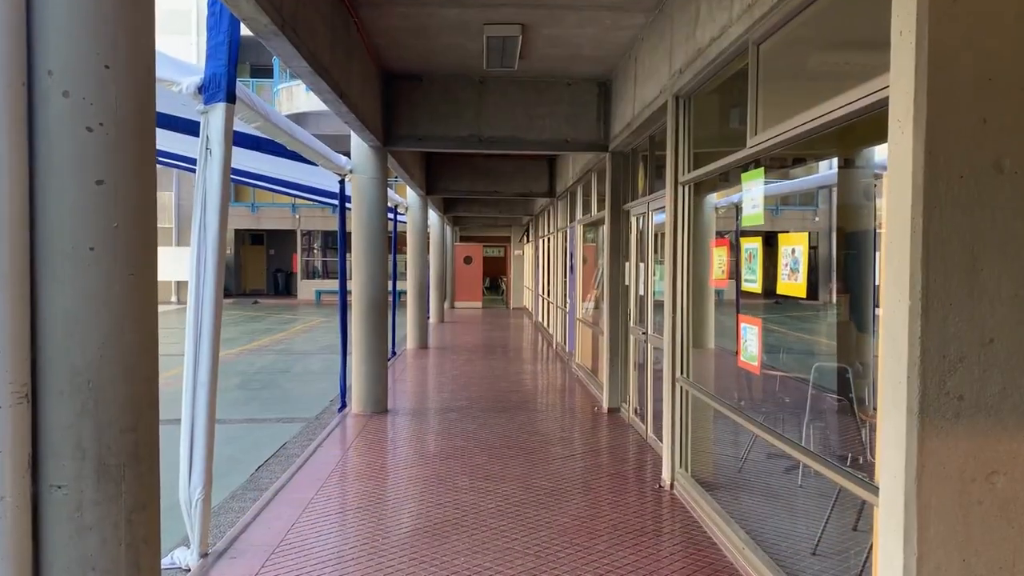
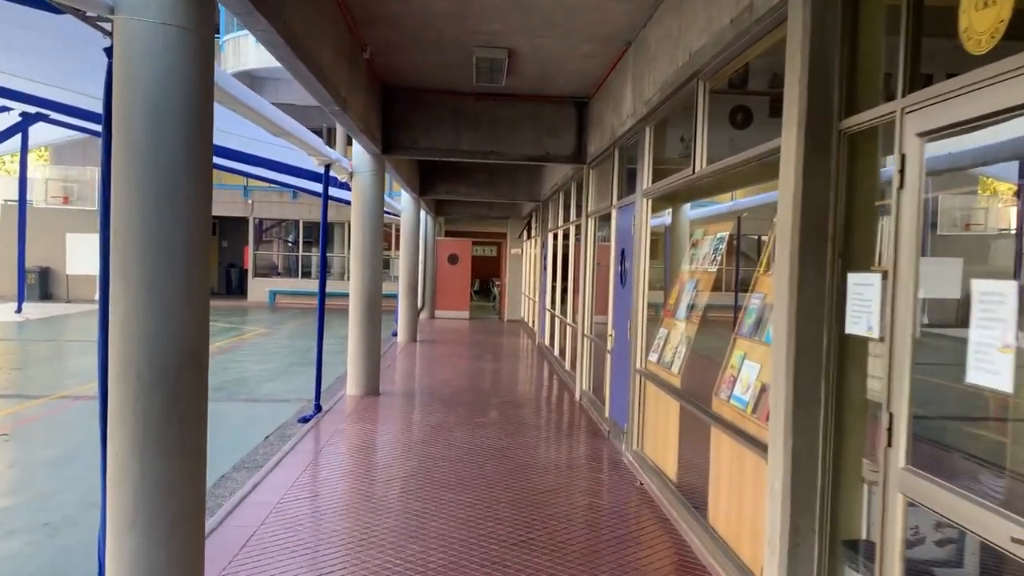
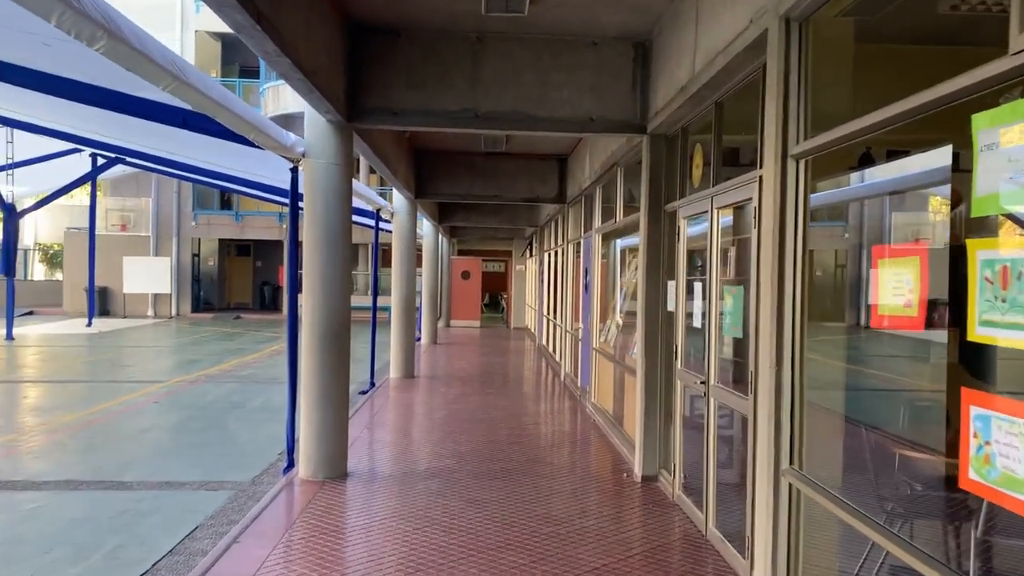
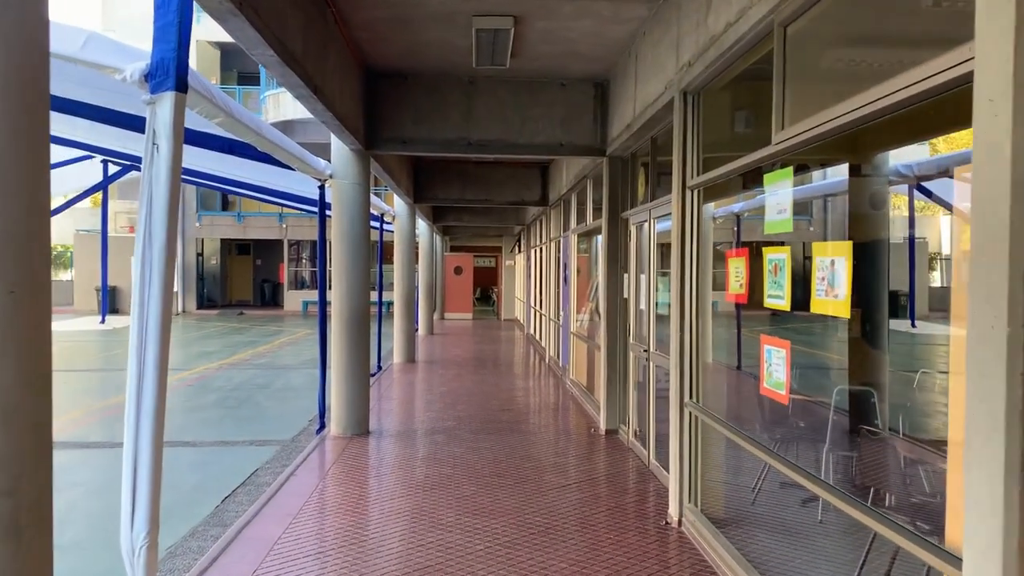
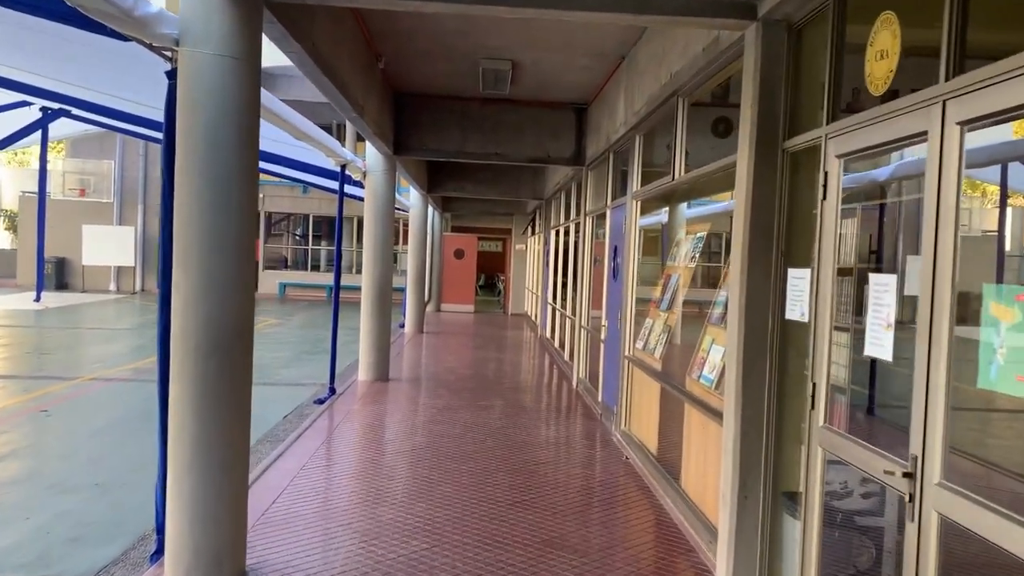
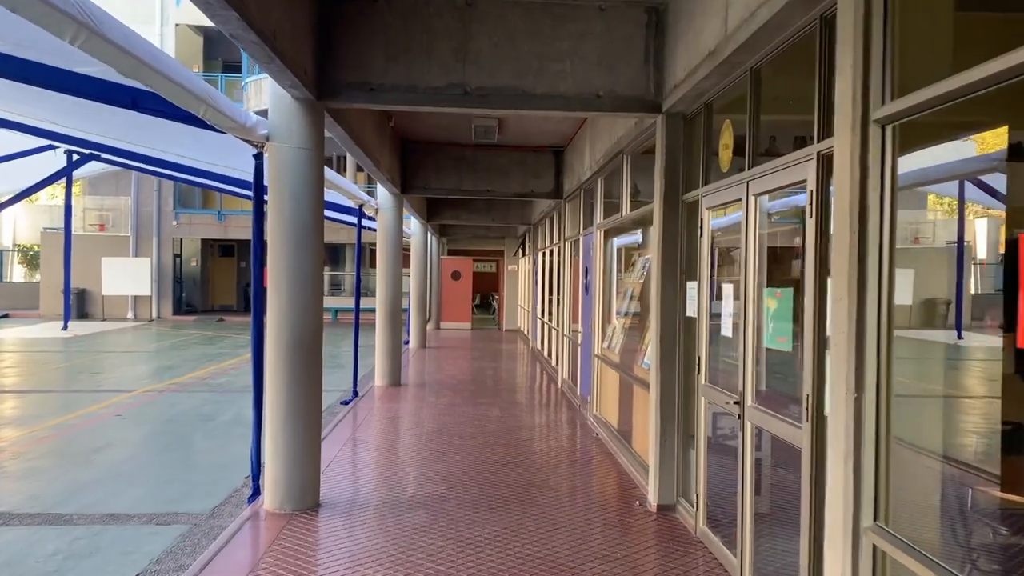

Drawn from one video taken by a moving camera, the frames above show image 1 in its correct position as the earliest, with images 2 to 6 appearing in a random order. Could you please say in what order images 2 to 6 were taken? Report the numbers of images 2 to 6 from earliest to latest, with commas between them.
4, 3, 6, 5, 2
